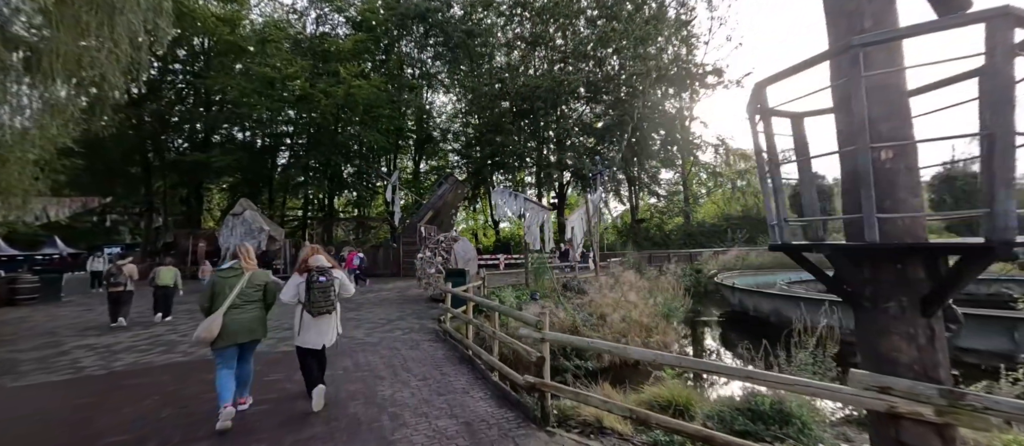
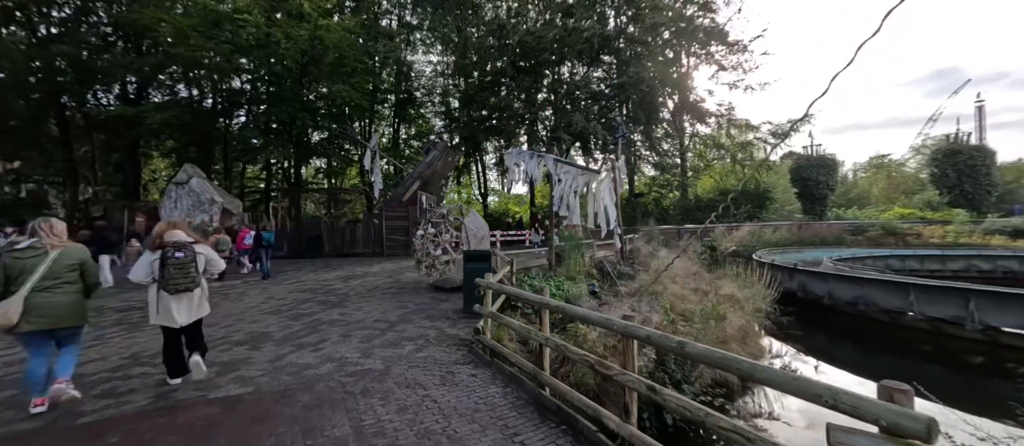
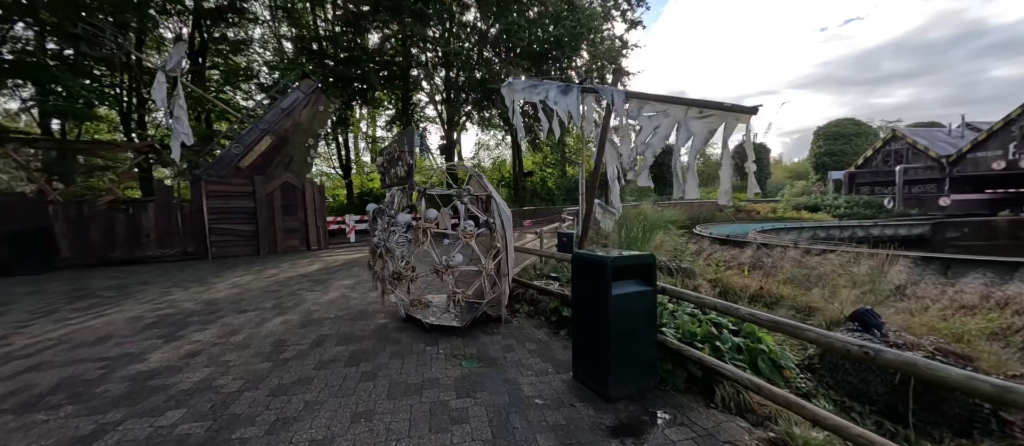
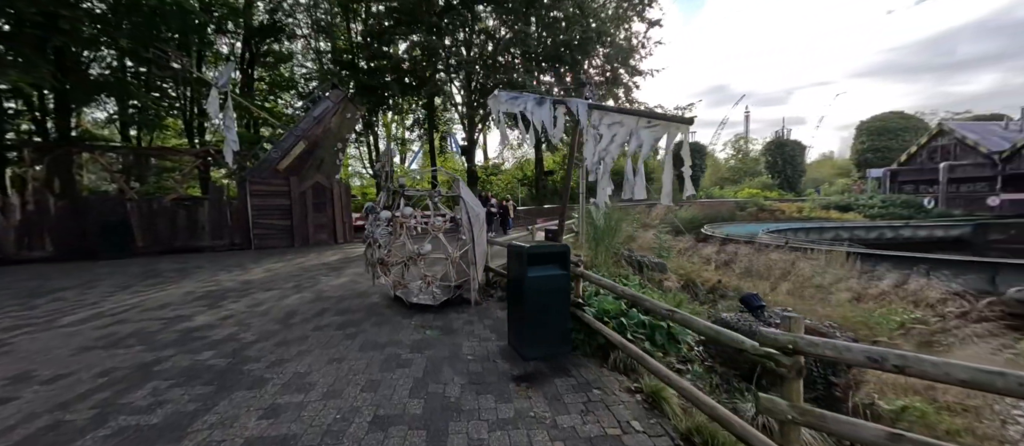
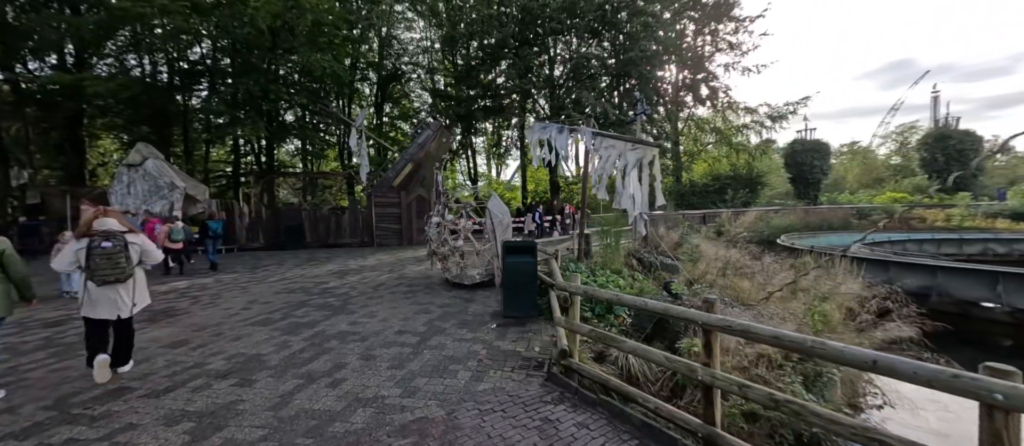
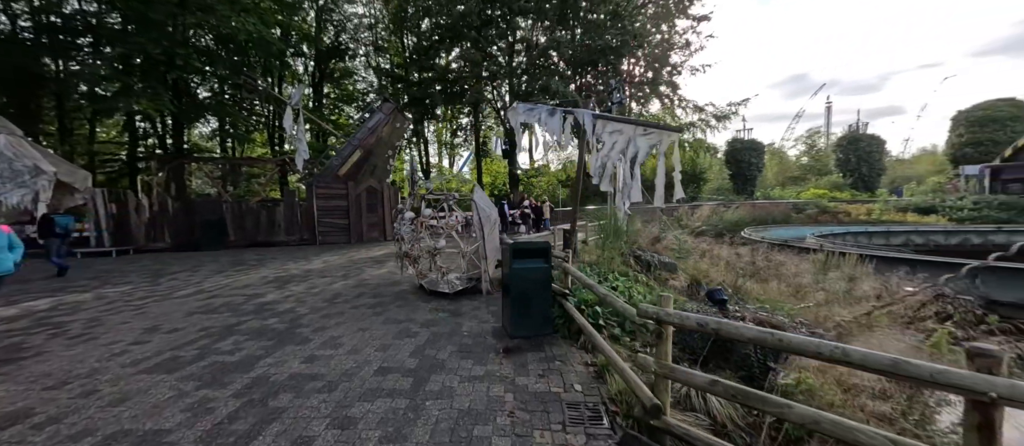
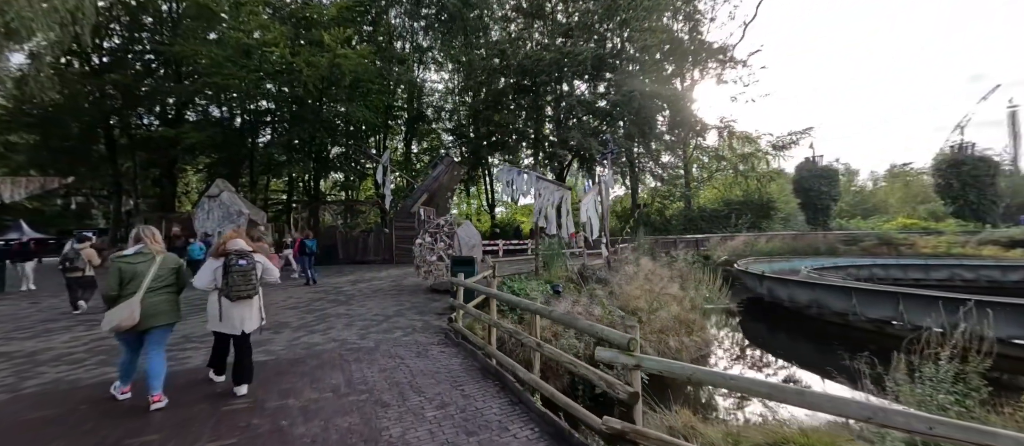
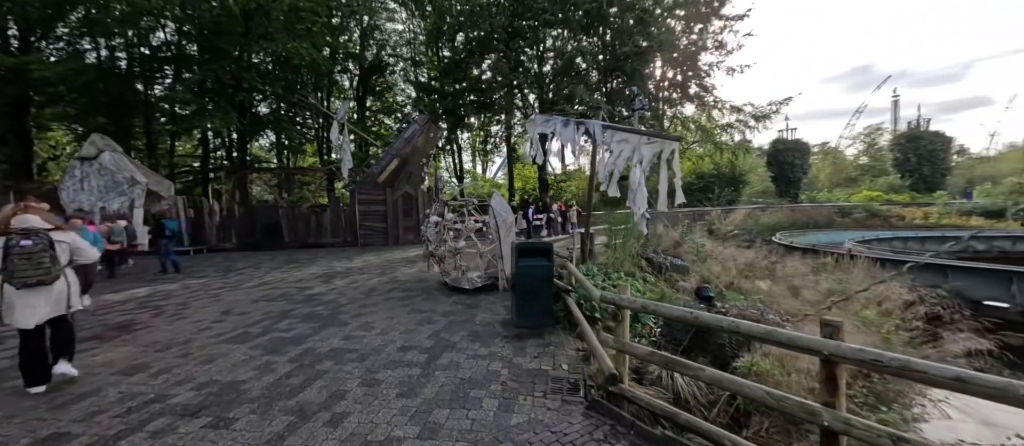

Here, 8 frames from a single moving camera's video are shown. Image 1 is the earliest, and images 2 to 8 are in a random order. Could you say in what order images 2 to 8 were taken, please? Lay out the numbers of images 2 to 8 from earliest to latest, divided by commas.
7, 2, 5, 8, 6, 4, 3
